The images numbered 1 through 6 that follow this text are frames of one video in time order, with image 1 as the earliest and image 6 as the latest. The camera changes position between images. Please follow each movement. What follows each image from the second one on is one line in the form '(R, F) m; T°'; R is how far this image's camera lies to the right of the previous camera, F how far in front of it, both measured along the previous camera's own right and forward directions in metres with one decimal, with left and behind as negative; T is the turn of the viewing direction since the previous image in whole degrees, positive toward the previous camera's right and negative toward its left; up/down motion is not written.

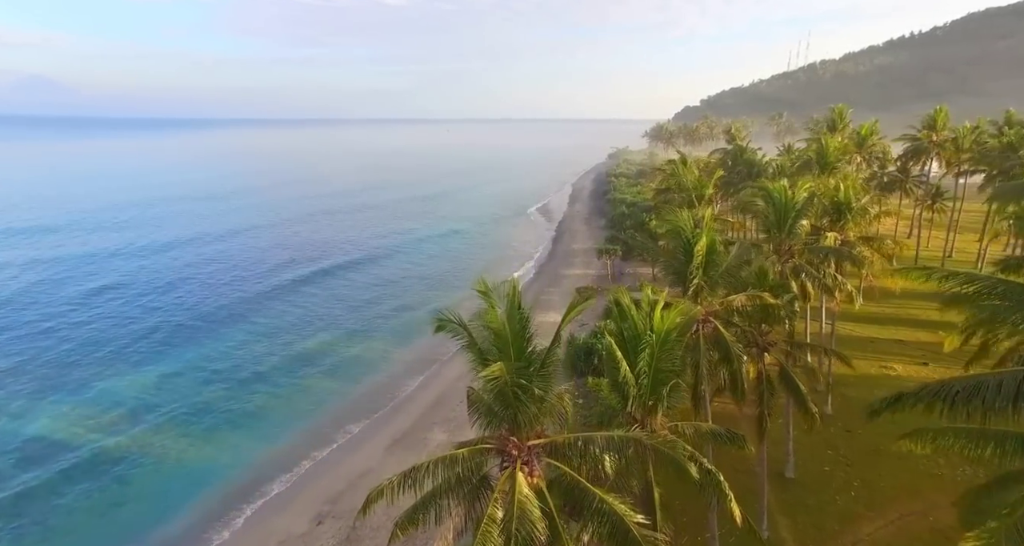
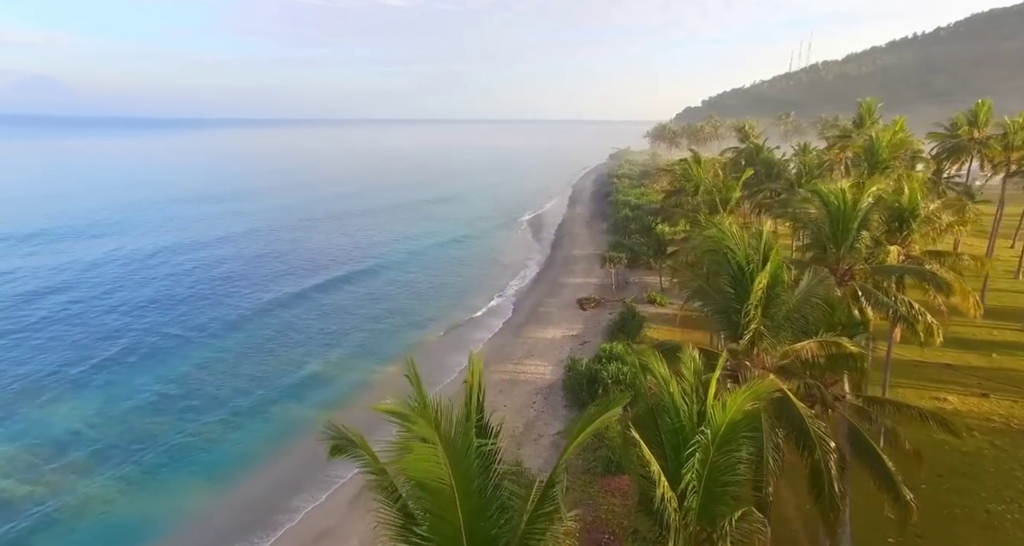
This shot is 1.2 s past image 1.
(+0.4, +4.0) m; 0°
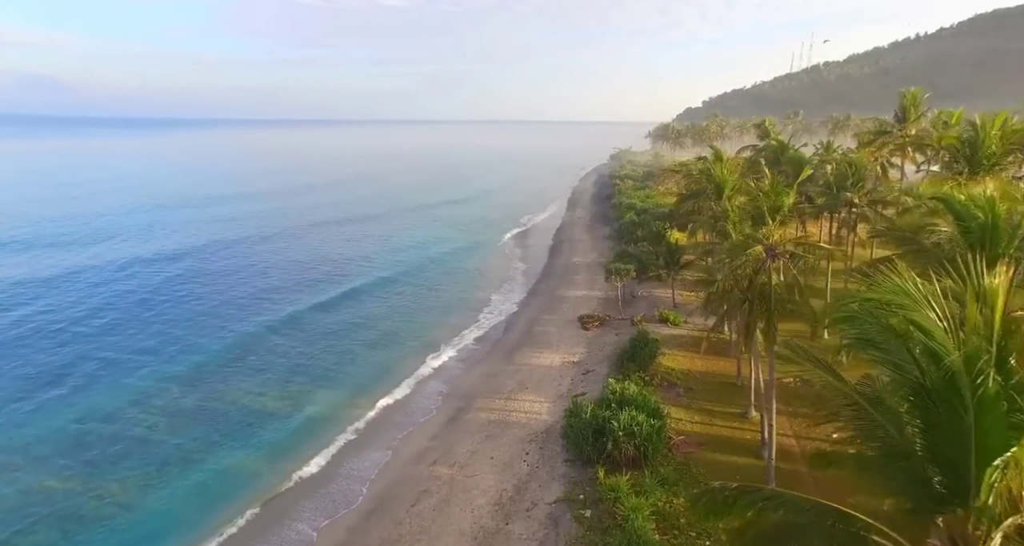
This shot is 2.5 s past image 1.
(+0.4, +5.2) m; 0°
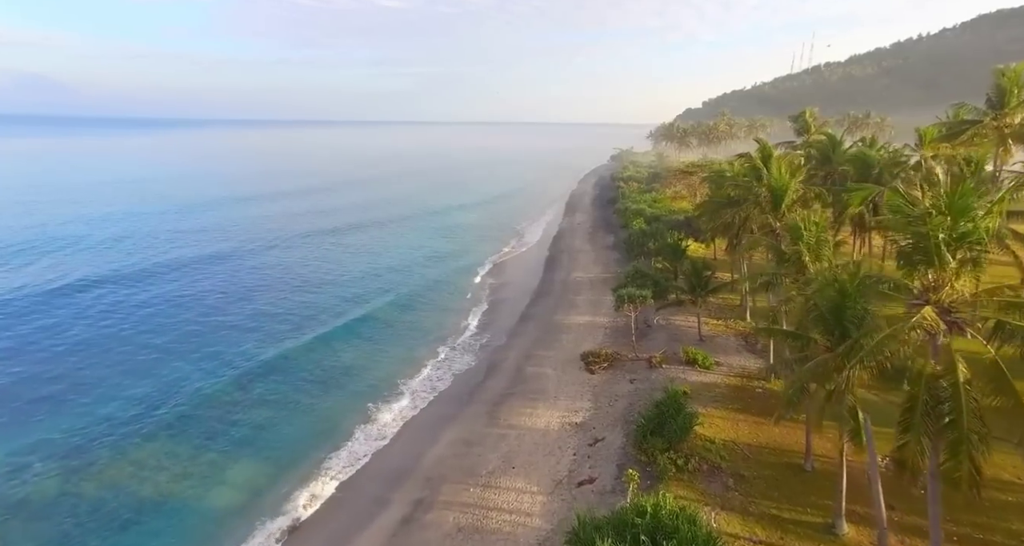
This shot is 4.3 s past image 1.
(+0.6, +7.7) m; 0°
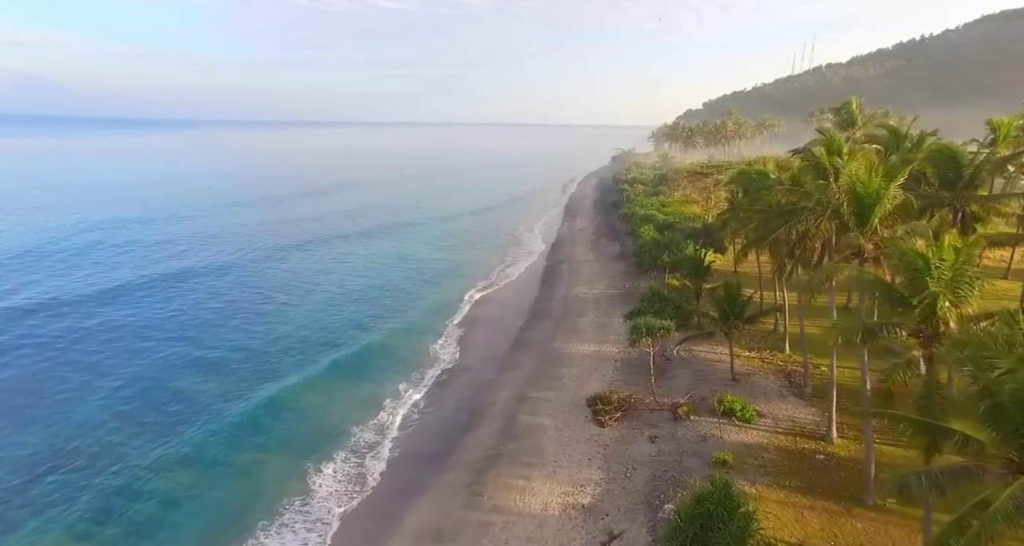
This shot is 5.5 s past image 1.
(+0.4, +5.9) m; 0°
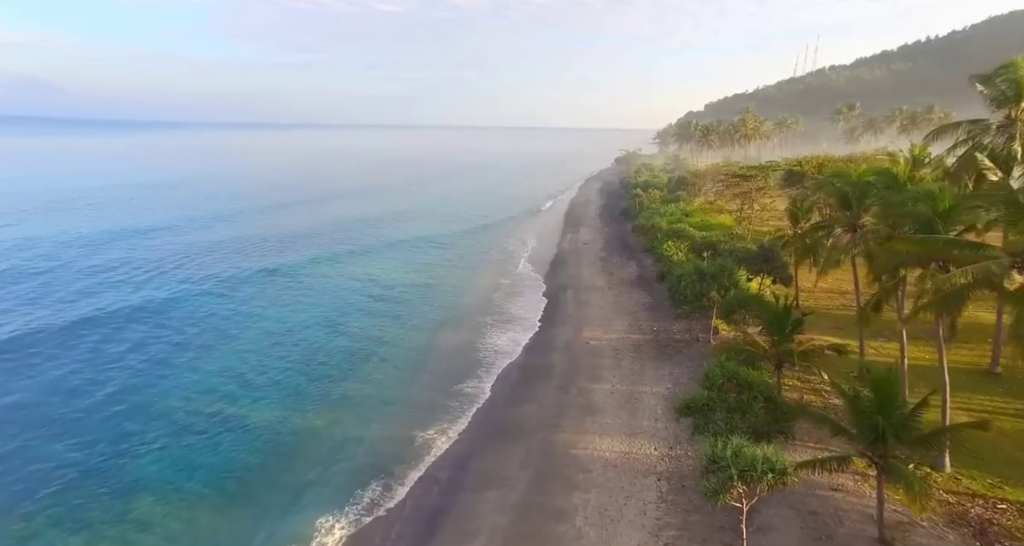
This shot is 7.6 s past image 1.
(+0.6, +11.4) m; 0°
